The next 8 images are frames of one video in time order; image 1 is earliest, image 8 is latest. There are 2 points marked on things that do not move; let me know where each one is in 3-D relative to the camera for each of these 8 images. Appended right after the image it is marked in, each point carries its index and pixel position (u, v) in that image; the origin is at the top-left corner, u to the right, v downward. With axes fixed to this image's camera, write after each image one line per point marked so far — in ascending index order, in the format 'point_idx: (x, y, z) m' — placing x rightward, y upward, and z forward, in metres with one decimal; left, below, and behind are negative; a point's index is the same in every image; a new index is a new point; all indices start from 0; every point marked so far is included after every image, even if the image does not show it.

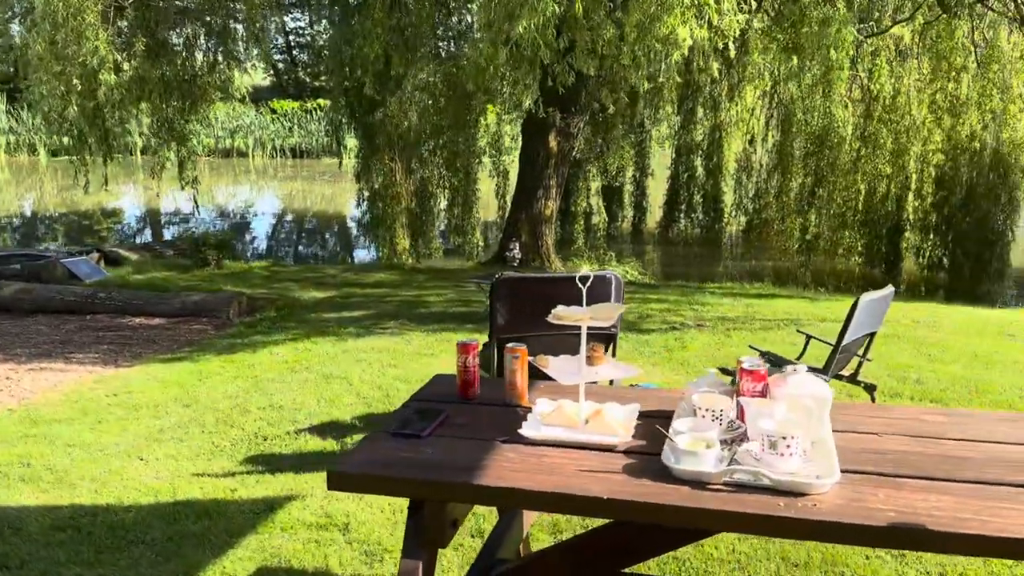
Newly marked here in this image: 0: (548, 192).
0: (+0.4, +1.1, +9.4) m
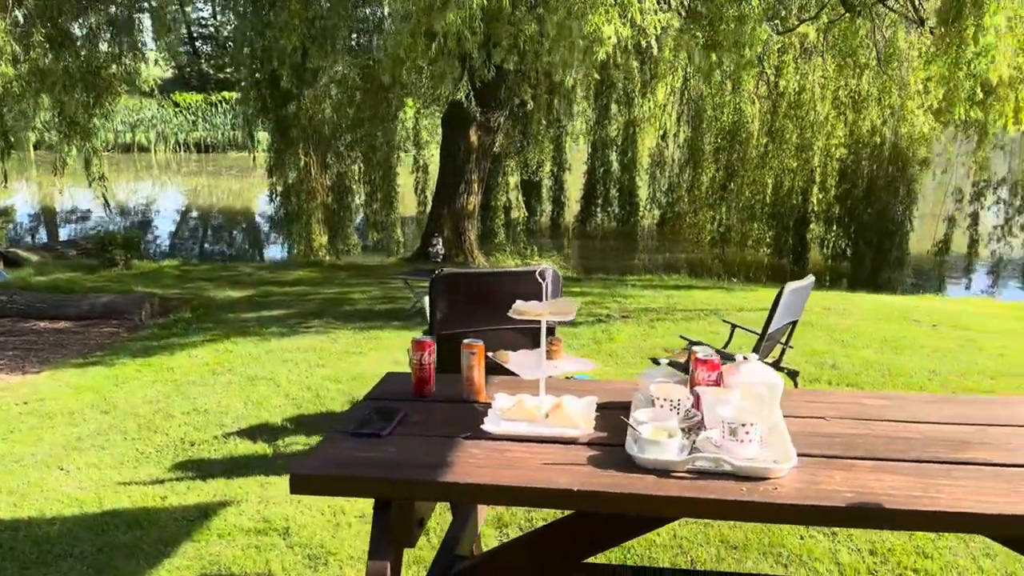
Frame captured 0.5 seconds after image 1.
0: (-0.4, +1.1, +9.4) m
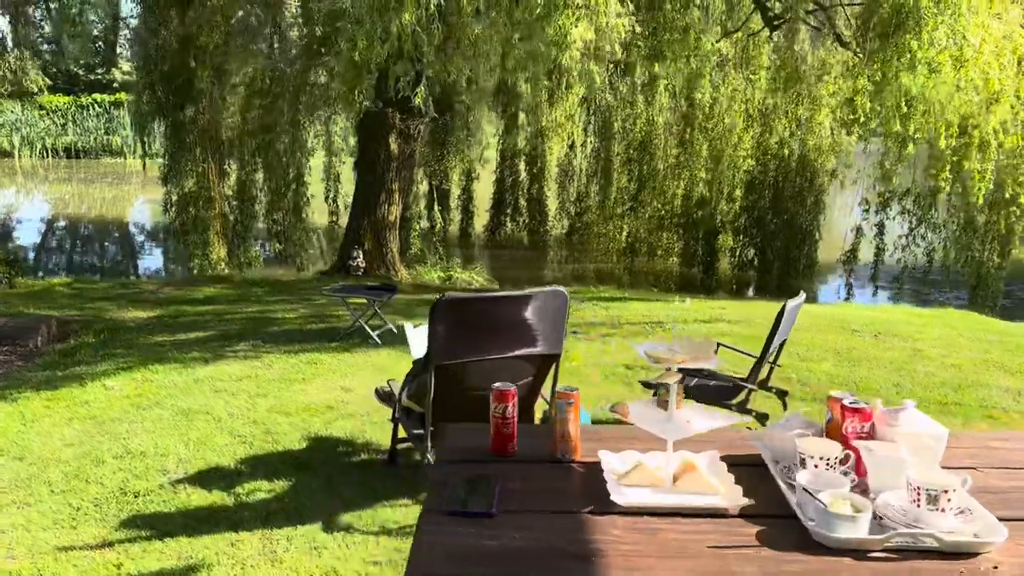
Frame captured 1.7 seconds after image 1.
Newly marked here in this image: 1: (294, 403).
0: (-1.3, +1.0, +9.0) m
1: (-1.1, -0.6, +4.3) m
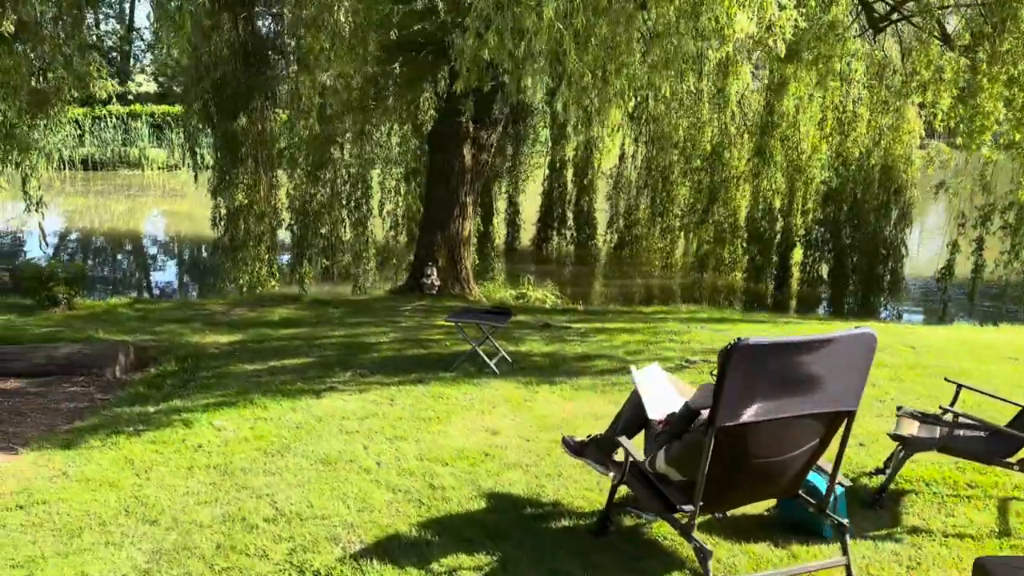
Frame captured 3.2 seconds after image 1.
0: (-0.5, +0.8, +8.5) m
1: (-0.3, -0.7, +3.8) m
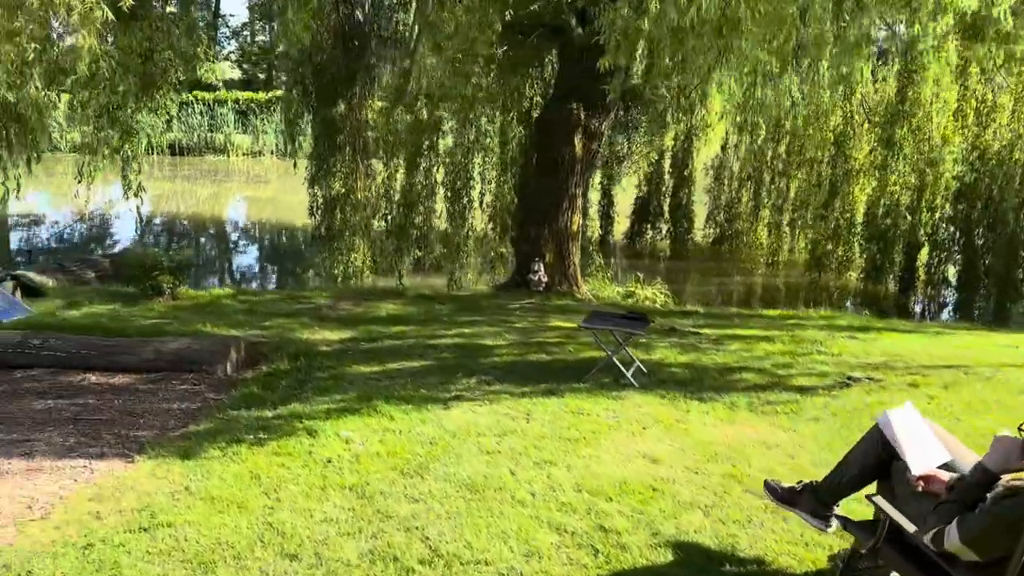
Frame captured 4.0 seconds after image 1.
0: (+0.6, +0.8, +8.0) m
1: (+0.4, -0.7, +3.3) m
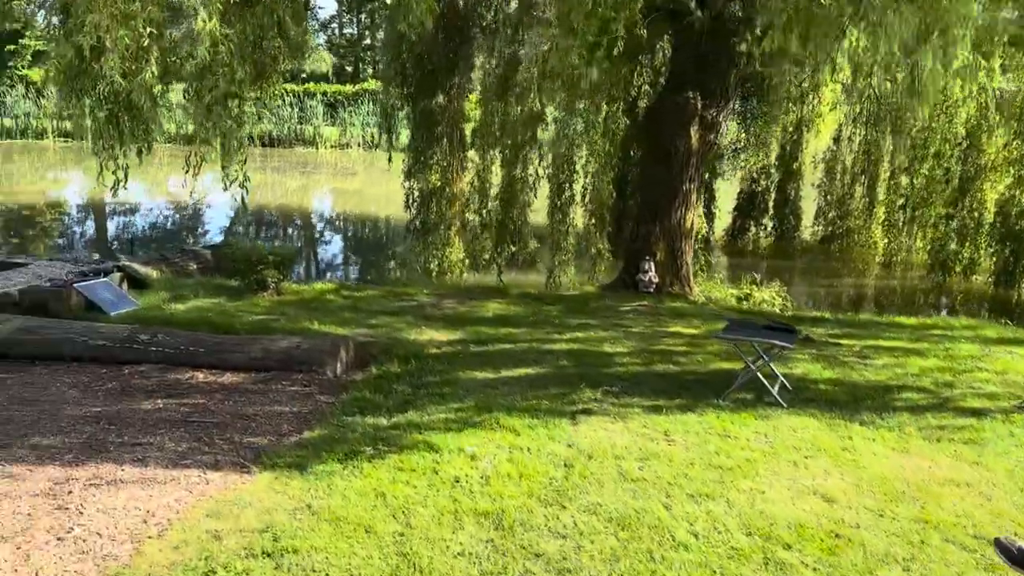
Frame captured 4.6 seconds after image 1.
0: (+1.6, +0.8, +7.6) m
1: (+0.9, -0.8, +2.9) m
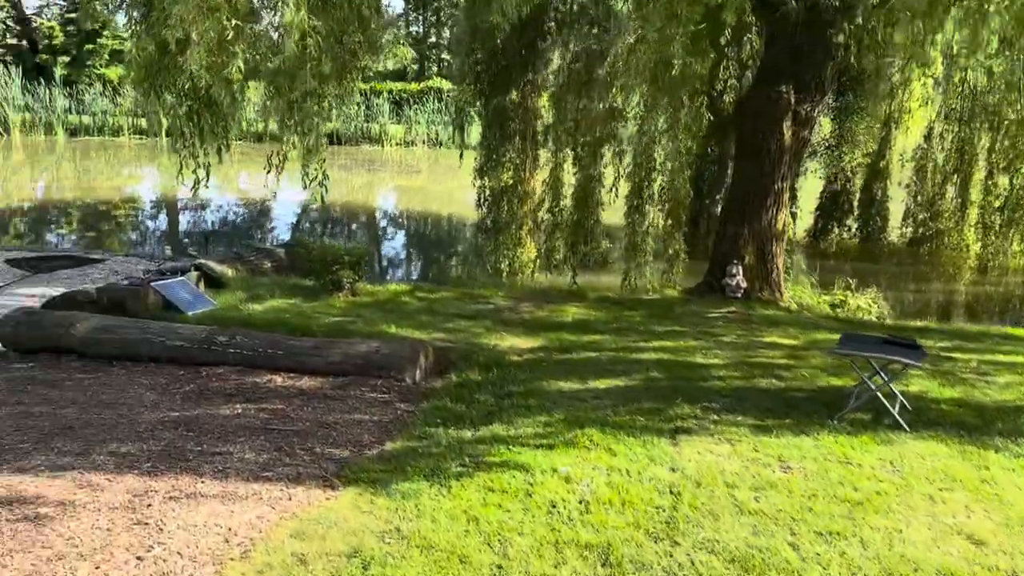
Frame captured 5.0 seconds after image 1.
0: (+2.2, +0.7, +7.2) m
1: (+1.2, -0.8, +2.6) m
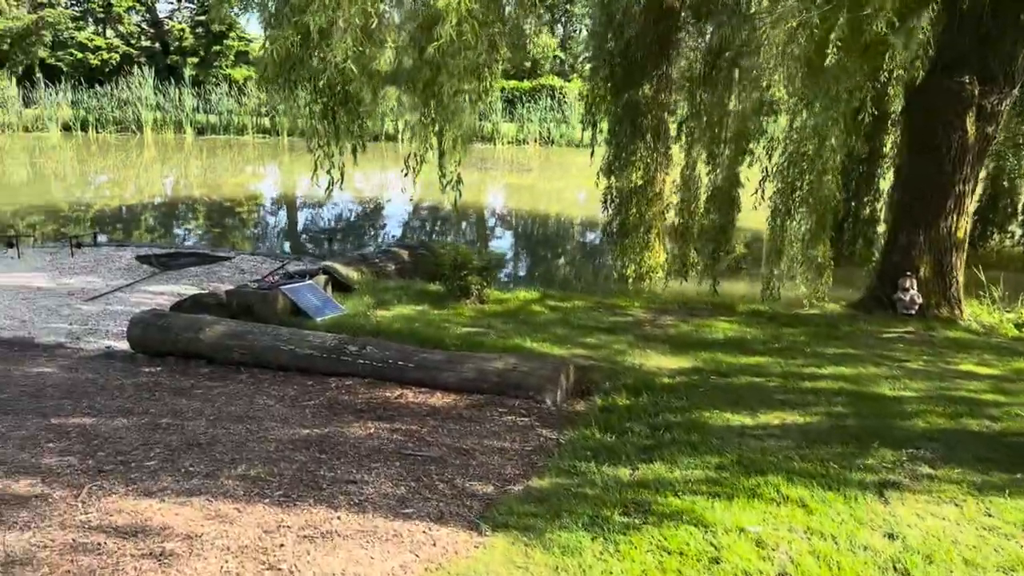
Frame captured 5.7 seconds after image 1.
0: (+3.3, +0.6, +6.4) m
1: (+1.7, -0.9, +1.9) m
